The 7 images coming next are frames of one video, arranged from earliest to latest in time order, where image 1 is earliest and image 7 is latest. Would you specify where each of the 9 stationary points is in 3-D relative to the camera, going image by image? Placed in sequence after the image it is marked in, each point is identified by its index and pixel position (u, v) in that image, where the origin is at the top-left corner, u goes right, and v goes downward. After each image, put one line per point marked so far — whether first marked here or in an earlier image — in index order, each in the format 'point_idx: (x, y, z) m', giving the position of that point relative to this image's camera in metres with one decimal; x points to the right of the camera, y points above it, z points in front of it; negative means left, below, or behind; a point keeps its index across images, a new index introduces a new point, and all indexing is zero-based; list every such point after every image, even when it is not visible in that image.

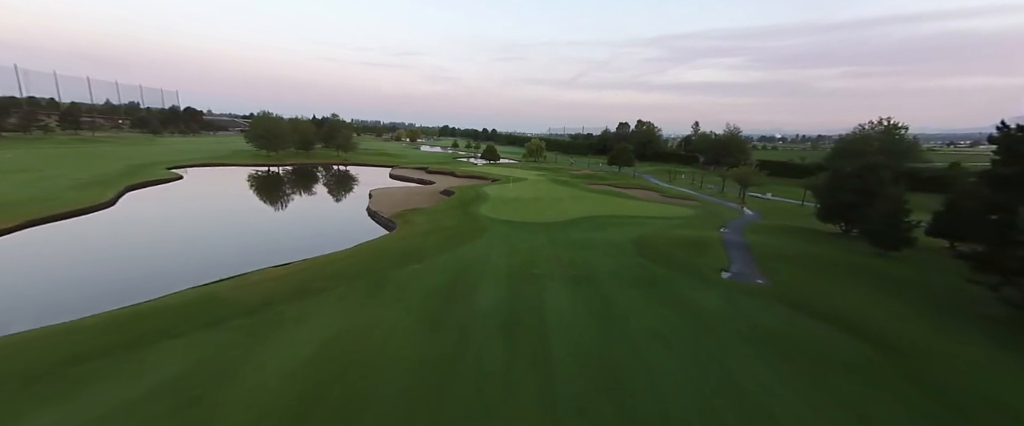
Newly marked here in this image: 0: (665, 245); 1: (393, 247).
0: (+7.5, -1.6, +17.9) m
1: (-5.5, -1.5, +17.8) m
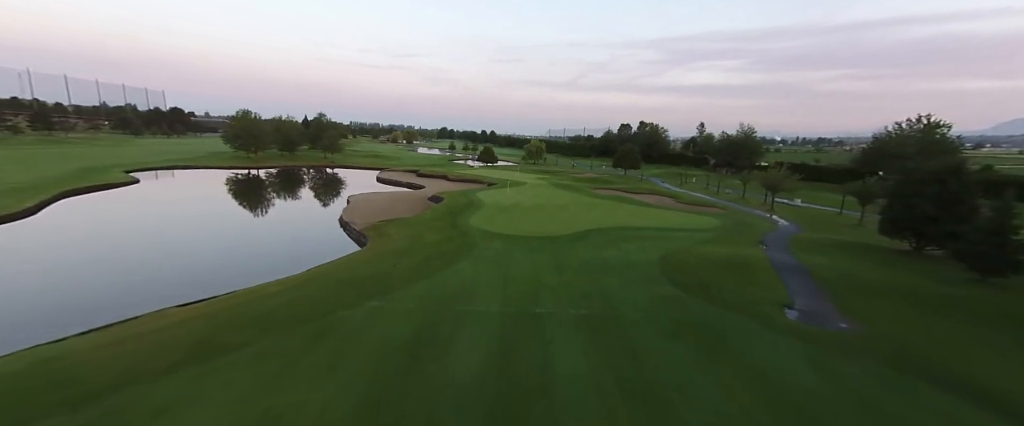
0: (+7.4, -2.1, +14.3) m
1: (-5.7, -2.1, +14.2) m
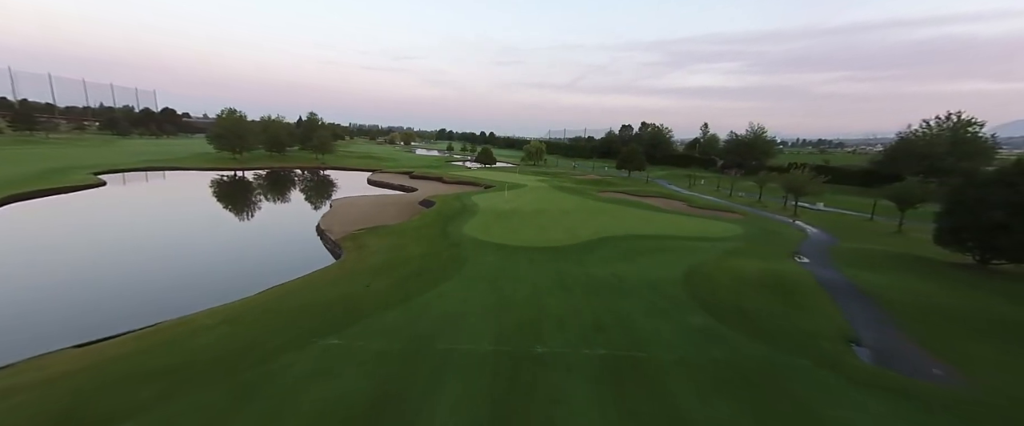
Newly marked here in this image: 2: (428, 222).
0: (+7.3, -2.4, +12.0) m
1: (-5.8, -2.4, +11.9) m
2: (-4.4, -0.5, +19.2) m
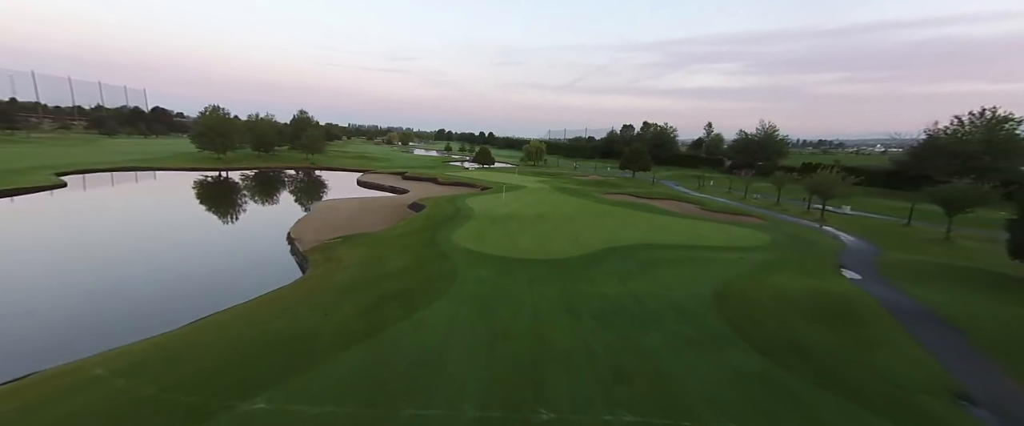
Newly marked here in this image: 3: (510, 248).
0: (+7.1, -2.7, +9.8) m
1: (-5.9, -2.6, +9.7) m
2: (-4.6, -0.8, +17.0) m
3: (-0.1, -1.4, +14.8) m
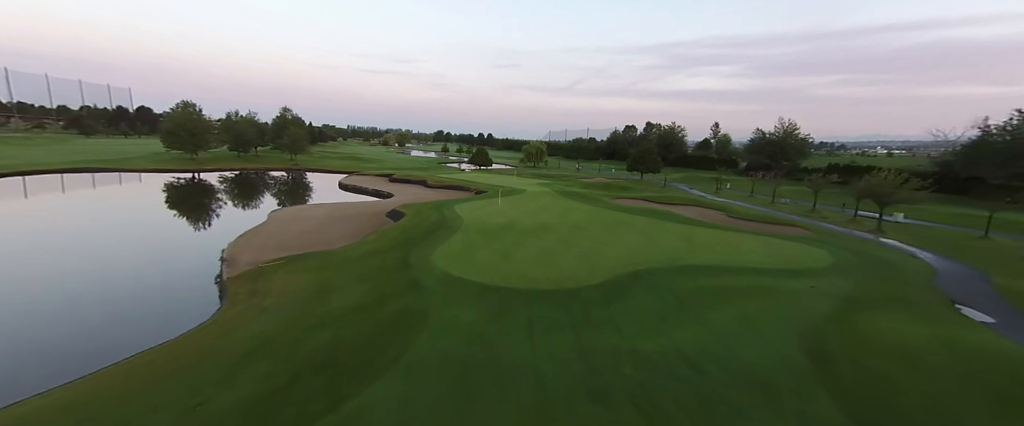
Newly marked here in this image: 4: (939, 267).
0: (+7.0, -3.1, +6.3) m
1: (-6.1, -3.0, +6.2) m
2: (-4.7, -1.2, +13.5) m
3: (-0.2, -1.8, +11.3) m
4: (+15.8, -1.8, +13.3) m
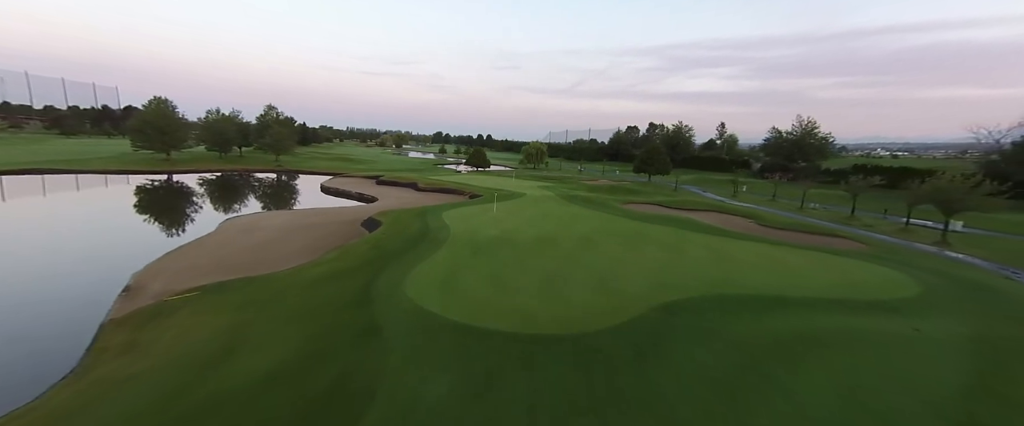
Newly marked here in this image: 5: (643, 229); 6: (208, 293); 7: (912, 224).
0: (+6.9, -3.4, +3.5) m
1: (-6.2, -3.4, +3.3) m
2: (-4.8, -1.6, +10.7) m
3: (-0.3, -2.2, +8.5) m
4: (+15.7, -2.2, +10.5) m
5: (+5.9, -0.7, +16.4) m
6: (-7.2, -1.9, +8.6) m
7: (+20.5, -0.5, +18.5) m
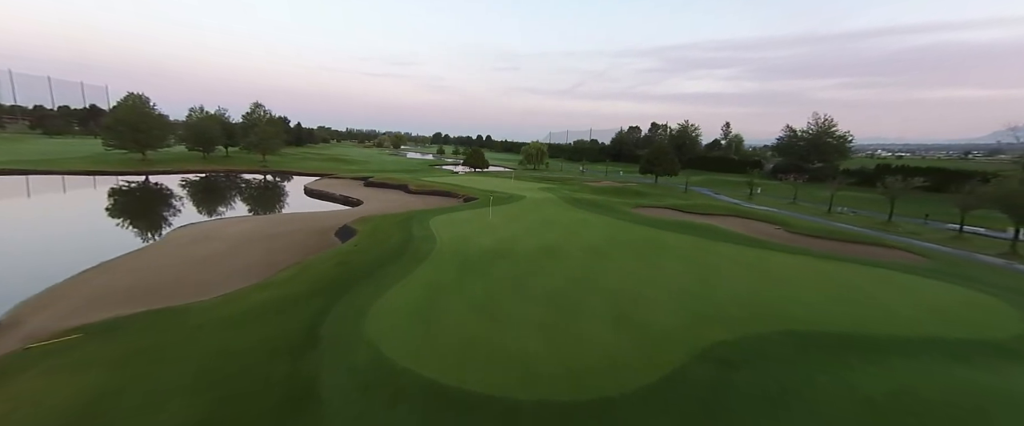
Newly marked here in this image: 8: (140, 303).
0: (+6.8, -3.6, +1.2) m
1: (-6.3, -3.6, +1.1) m
2: (-4.9, -1.8, +8.4) m
3: (-0.4, -2.4, +6.2) m
4: (+15.6, -2.4, +8.3) m
5: (+5.8, -0.9, +14.2) m
6: (-7.3, -2.1, +6.3) m
7: (+20.4, -0.8, +16.3) m
8: (-8.2, -1.9, +7.8) m
